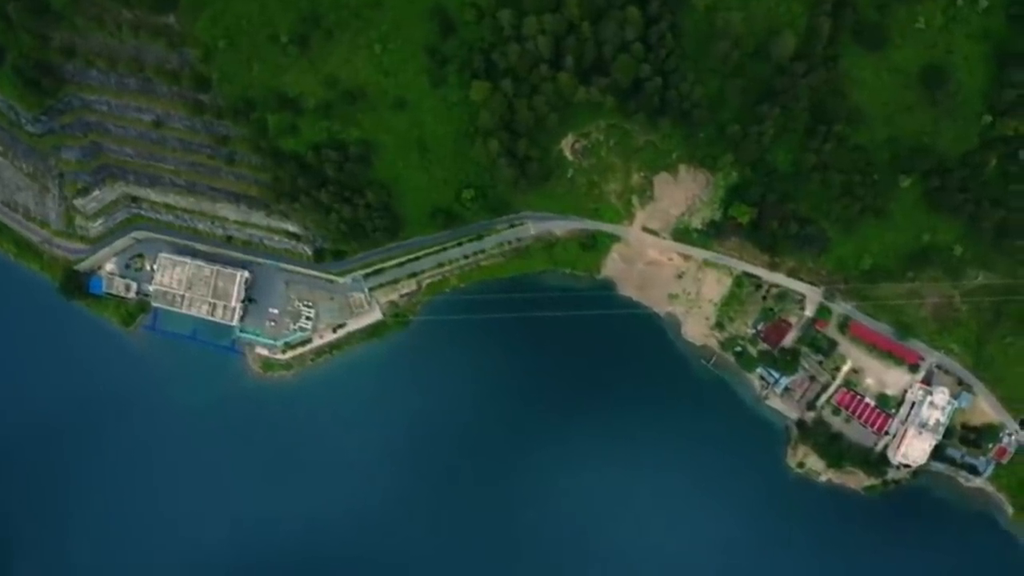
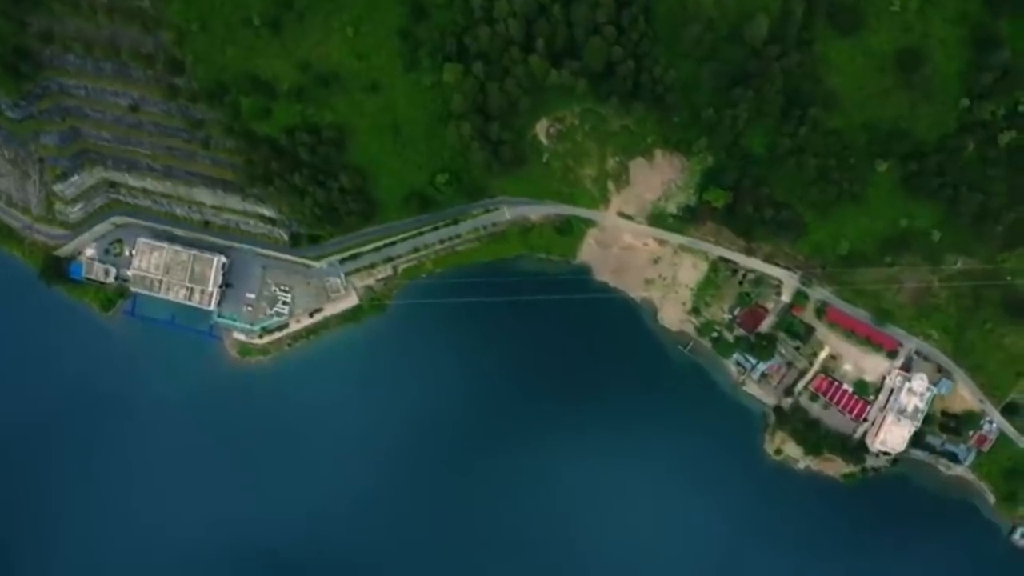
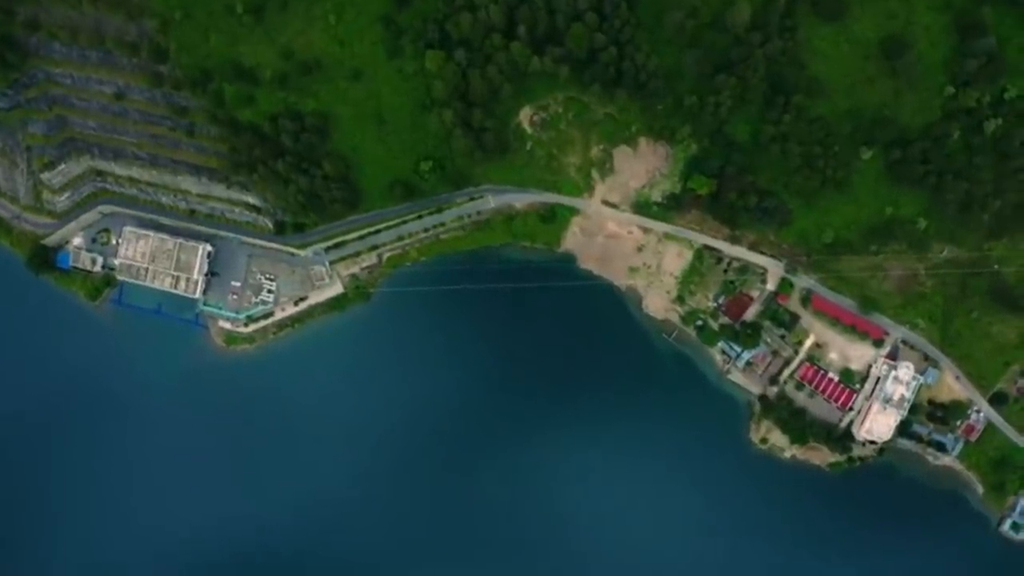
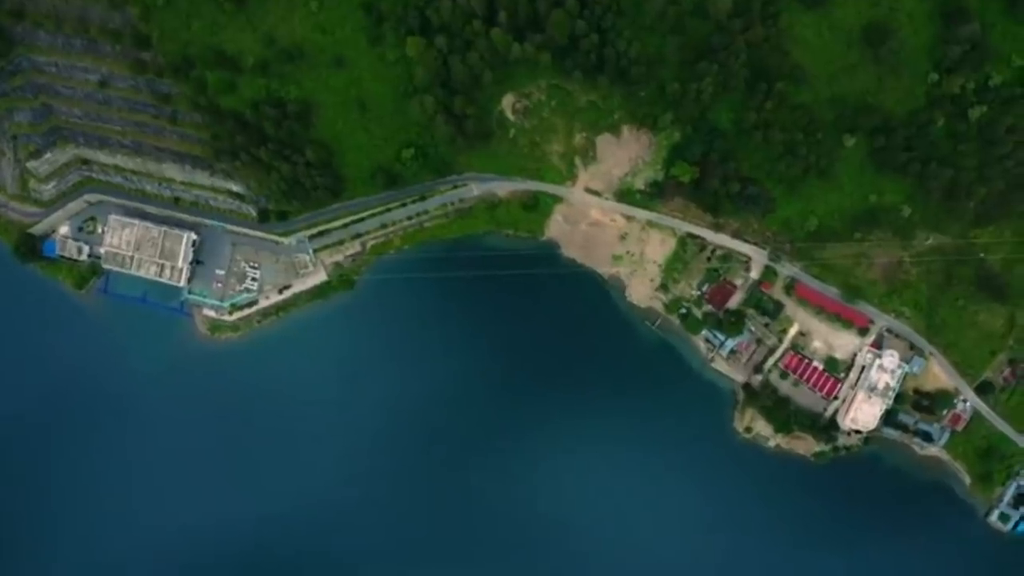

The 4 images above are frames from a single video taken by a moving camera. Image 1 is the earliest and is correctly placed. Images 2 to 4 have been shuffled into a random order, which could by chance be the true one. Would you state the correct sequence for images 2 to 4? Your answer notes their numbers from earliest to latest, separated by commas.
2, 3, 4
